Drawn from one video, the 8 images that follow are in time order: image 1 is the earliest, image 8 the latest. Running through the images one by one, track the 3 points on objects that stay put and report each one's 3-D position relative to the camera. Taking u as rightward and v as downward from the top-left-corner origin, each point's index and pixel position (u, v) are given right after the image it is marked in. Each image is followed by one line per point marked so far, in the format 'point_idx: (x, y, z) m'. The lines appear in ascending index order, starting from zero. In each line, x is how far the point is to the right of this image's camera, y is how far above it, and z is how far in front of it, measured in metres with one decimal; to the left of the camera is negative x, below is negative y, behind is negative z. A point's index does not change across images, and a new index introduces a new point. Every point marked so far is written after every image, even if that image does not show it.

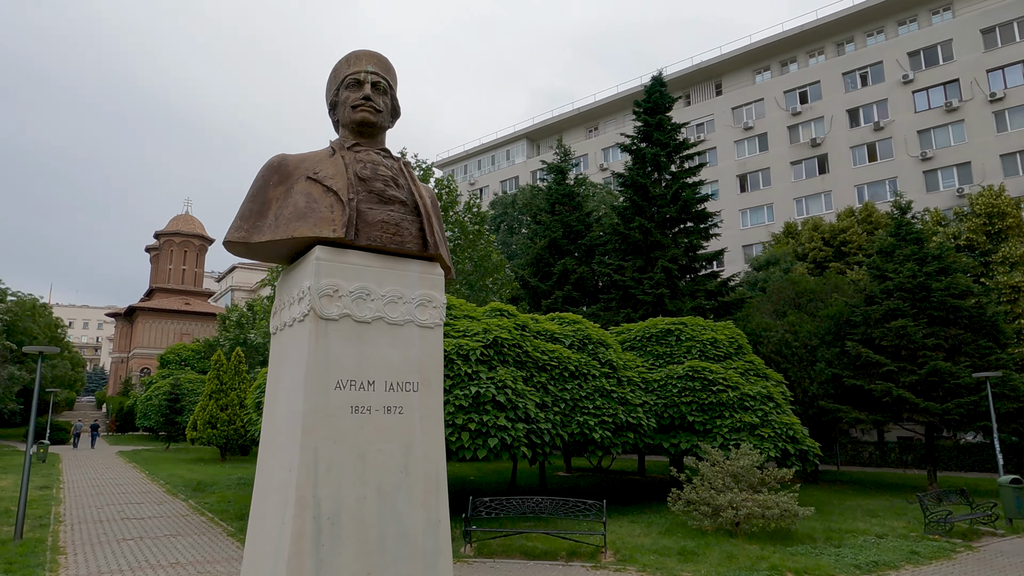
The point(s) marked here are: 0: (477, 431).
0: (-0.6, -2.3, +10.6) m
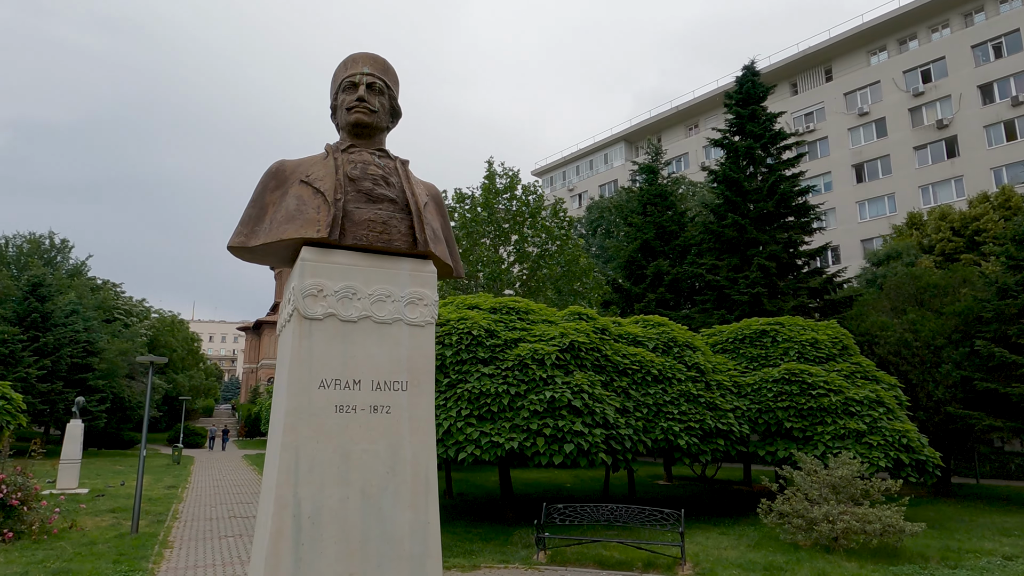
0: (+0.6, -2.3, +10.4) m
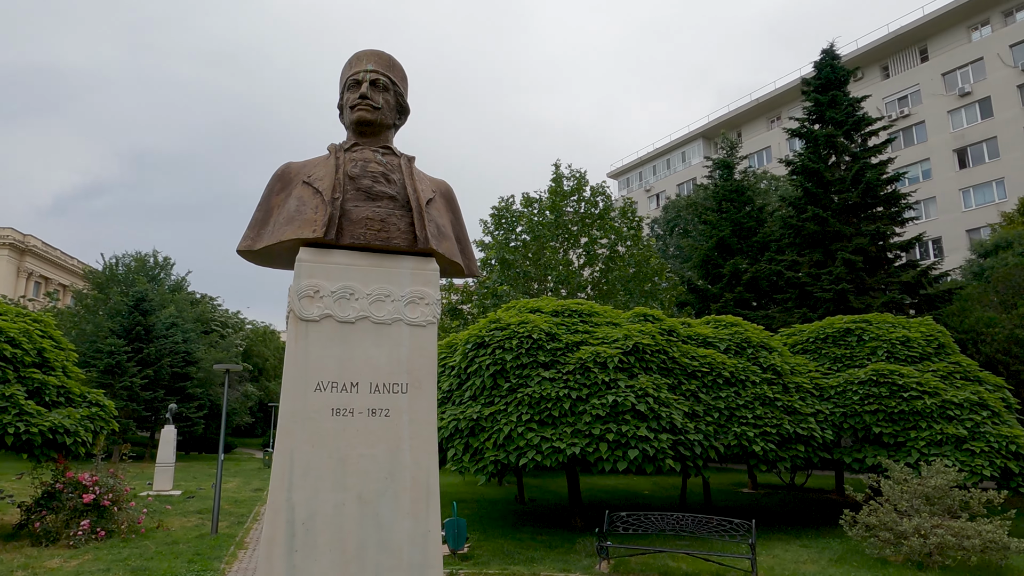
0: (+1.6, -2.3, +10.1) m
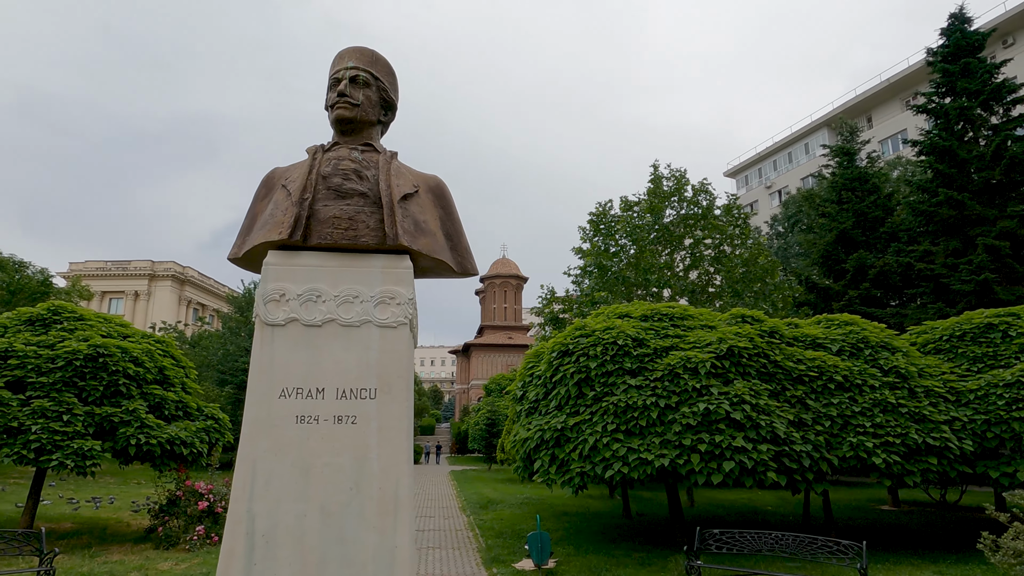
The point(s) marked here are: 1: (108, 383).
0: (+2.8, -2.3, +9.4) m
1: (-6.5, -1.5, +10.6) m
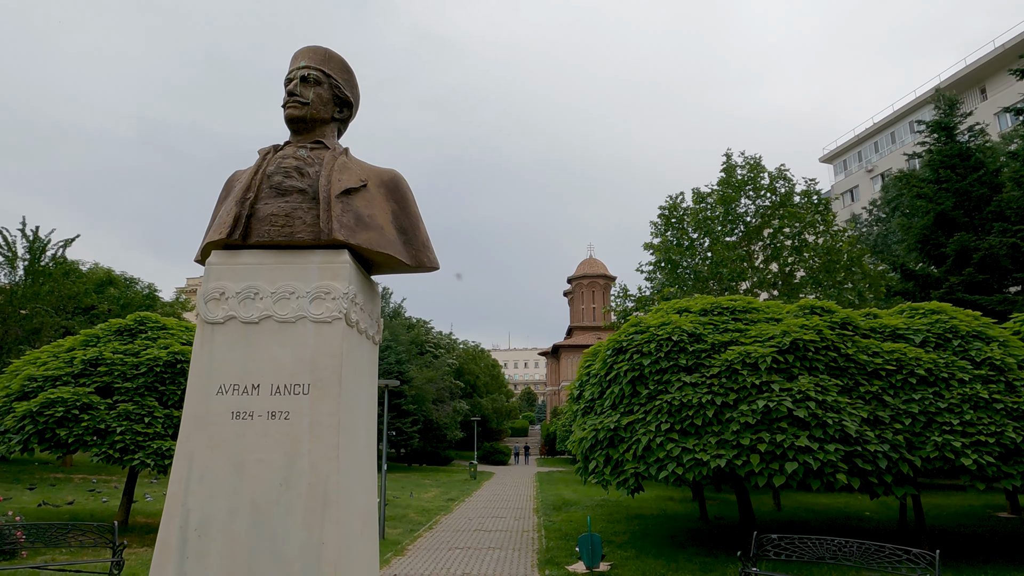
0: (+3.5, -2.2, +8.9) m
1: (-5.6, -1.7, +11.3) m
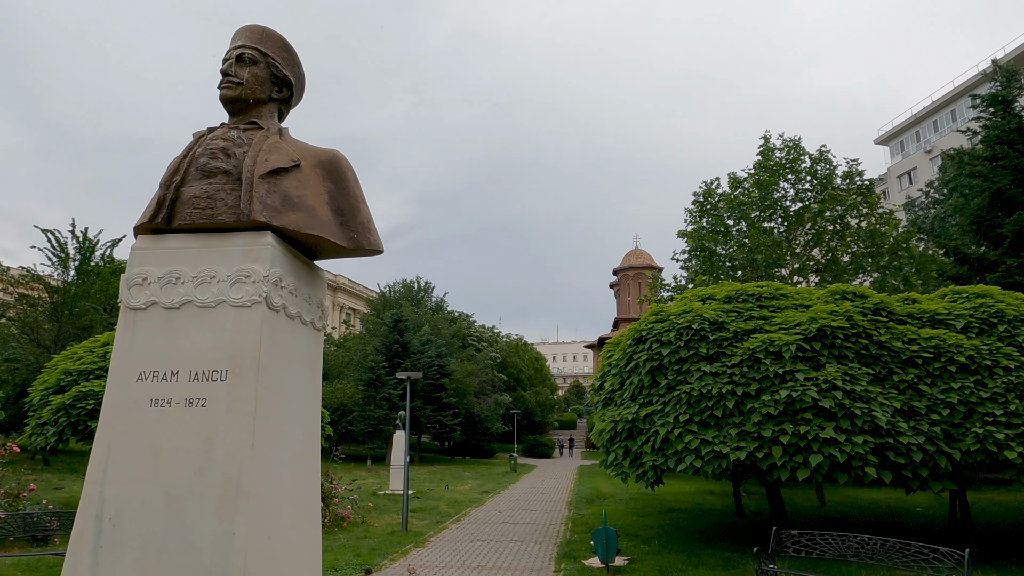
0: (+3.6, -2.0, +8.4) m
1: (-5.2, -1.6, +11.5) m
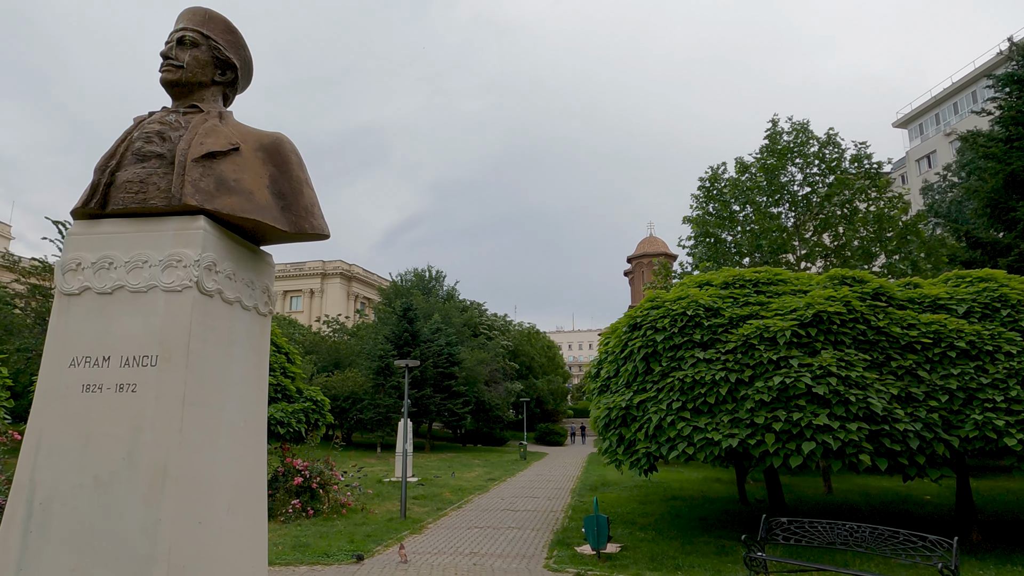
0: (+3.5, -1.8, +8.3) m
1: (-5.3, -1.4, +11.6) m
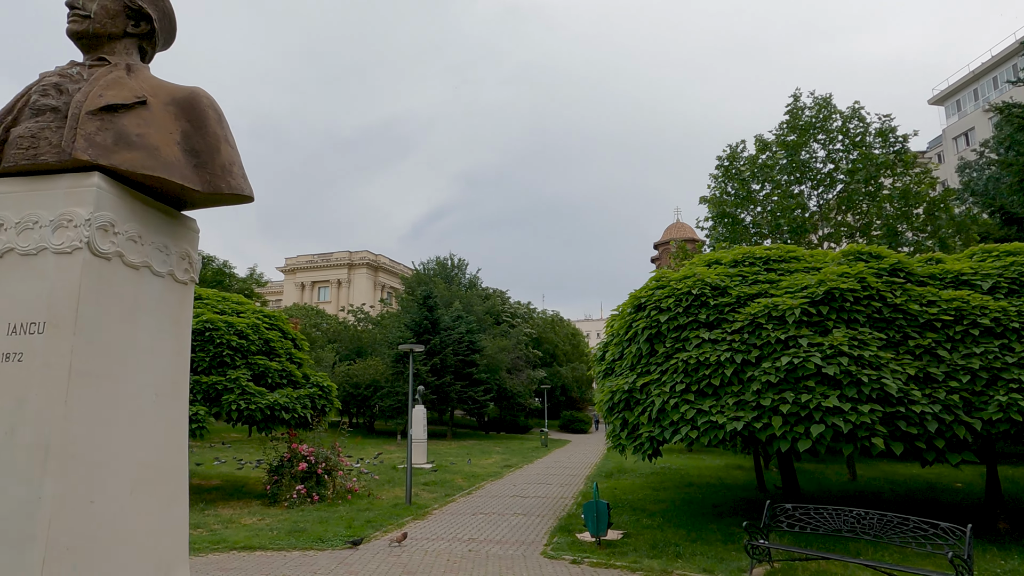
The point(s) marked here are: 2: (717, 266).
0: (+3.4, -1.5, +7.9) m
1: (-5.2, -1.2, +11.6) m
2: (+3.2, +0.3, +10.2) m
